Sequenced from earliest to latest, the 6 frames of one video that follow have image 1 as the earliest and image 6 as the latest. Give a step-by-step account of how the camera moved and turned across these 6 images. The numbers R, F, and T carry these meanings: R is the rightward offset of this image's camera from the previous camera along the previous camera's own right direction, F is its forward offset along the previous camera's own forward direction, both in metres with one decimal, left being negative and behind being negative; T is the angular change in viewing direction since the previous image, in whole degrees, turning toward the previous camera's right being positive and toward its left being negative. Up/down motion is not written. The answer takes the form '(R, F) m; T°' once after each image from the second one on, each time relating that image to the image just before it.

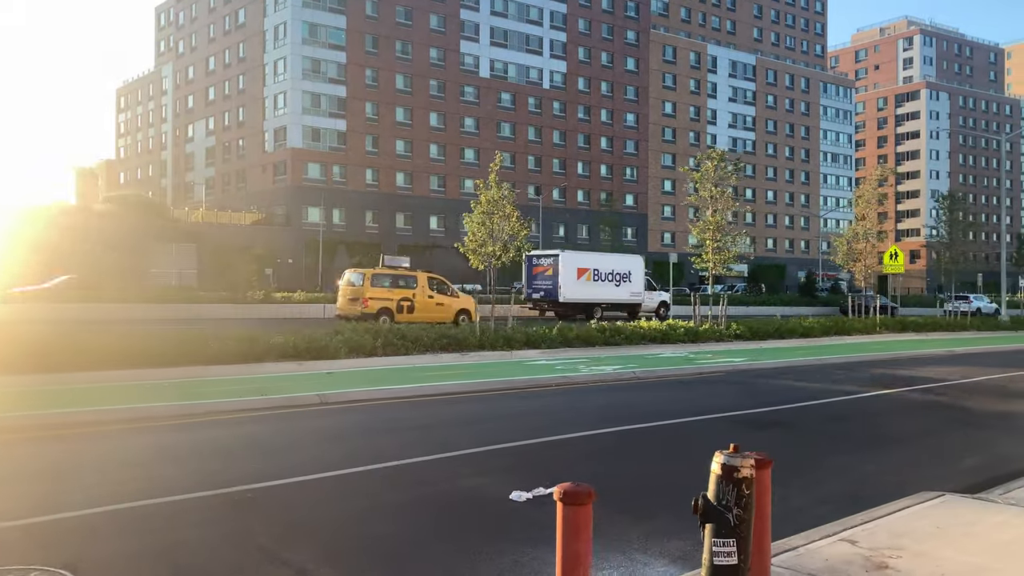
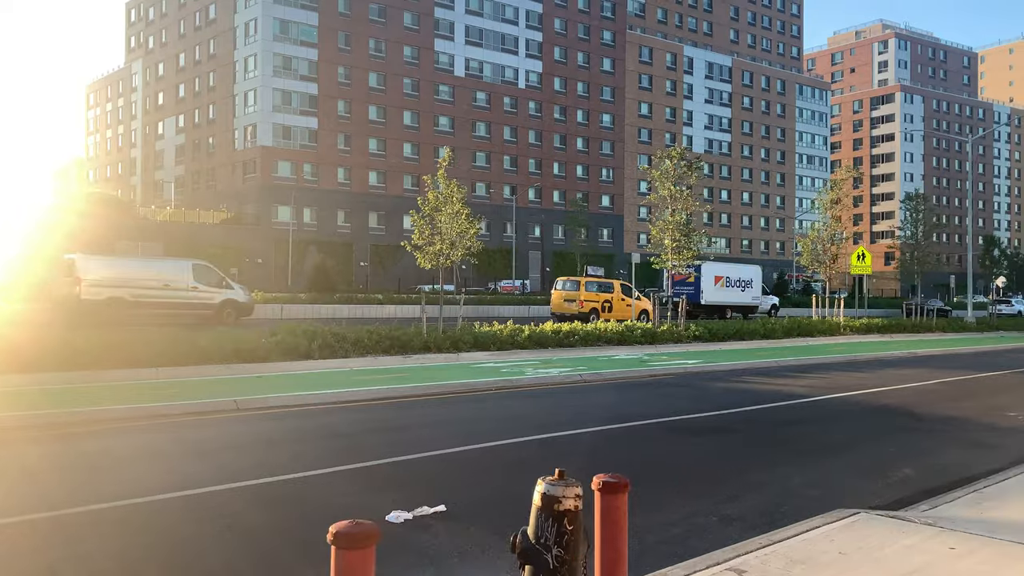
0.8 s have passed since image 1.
(+0.8, +0.6) m; +1°
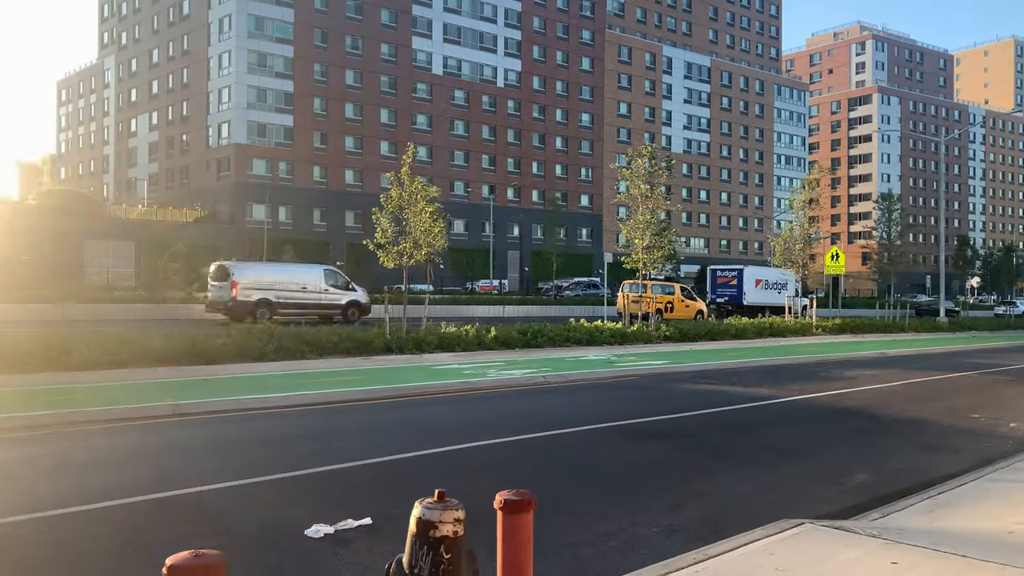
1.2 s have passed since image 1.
(+0.4, +0.3) m; +1°
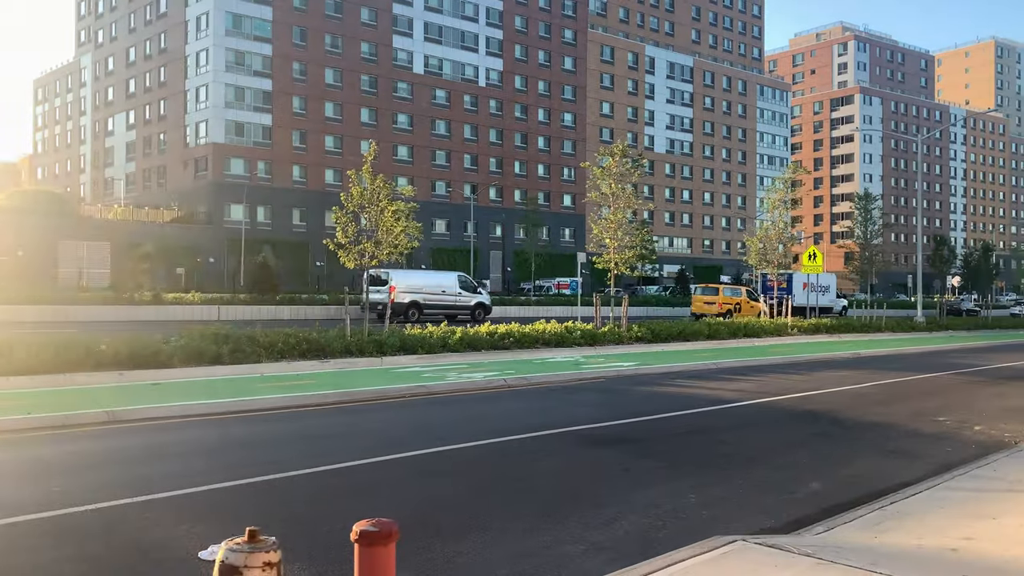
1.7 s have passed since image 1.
(+0.5, +0.4) m; +1°
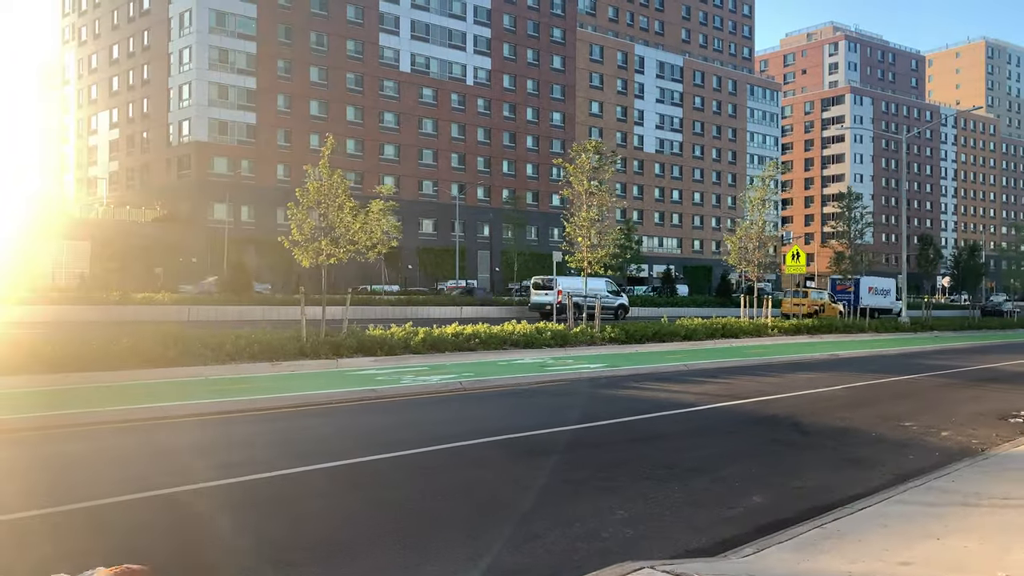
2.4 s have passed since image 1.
(+0.7, +0.5) m; 0°
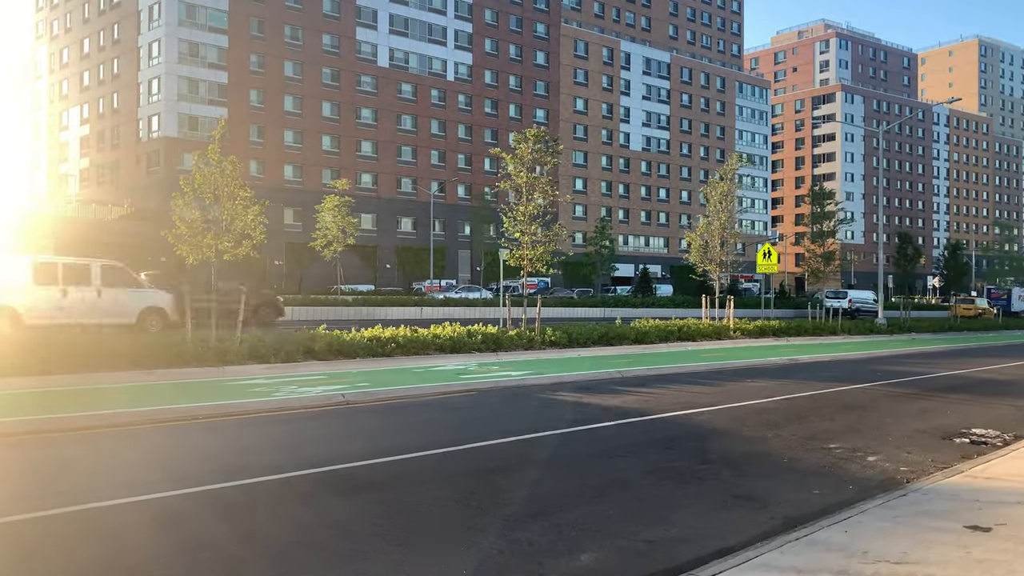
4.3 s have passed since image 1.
(+1.6, +1.5) m; 0°
